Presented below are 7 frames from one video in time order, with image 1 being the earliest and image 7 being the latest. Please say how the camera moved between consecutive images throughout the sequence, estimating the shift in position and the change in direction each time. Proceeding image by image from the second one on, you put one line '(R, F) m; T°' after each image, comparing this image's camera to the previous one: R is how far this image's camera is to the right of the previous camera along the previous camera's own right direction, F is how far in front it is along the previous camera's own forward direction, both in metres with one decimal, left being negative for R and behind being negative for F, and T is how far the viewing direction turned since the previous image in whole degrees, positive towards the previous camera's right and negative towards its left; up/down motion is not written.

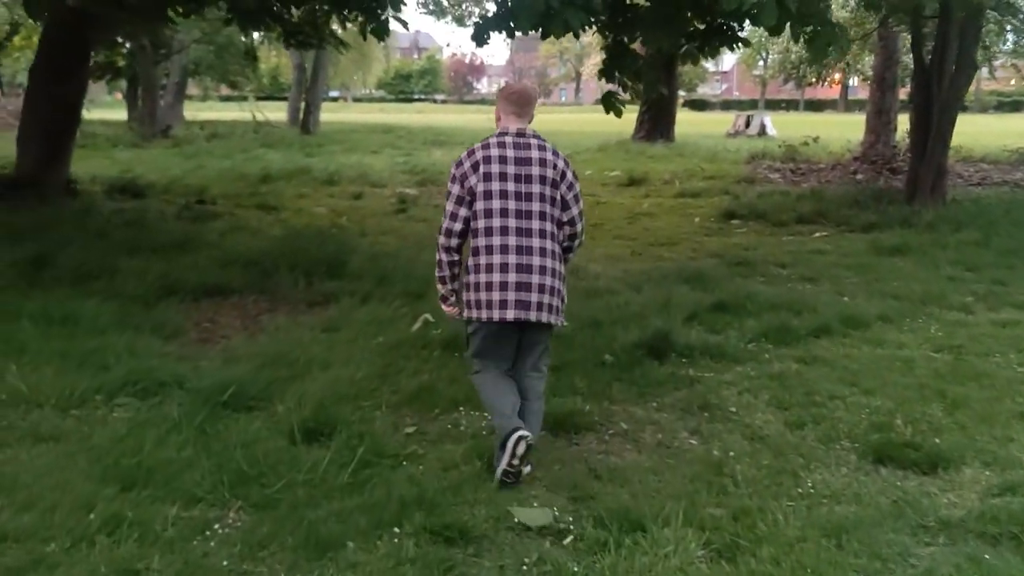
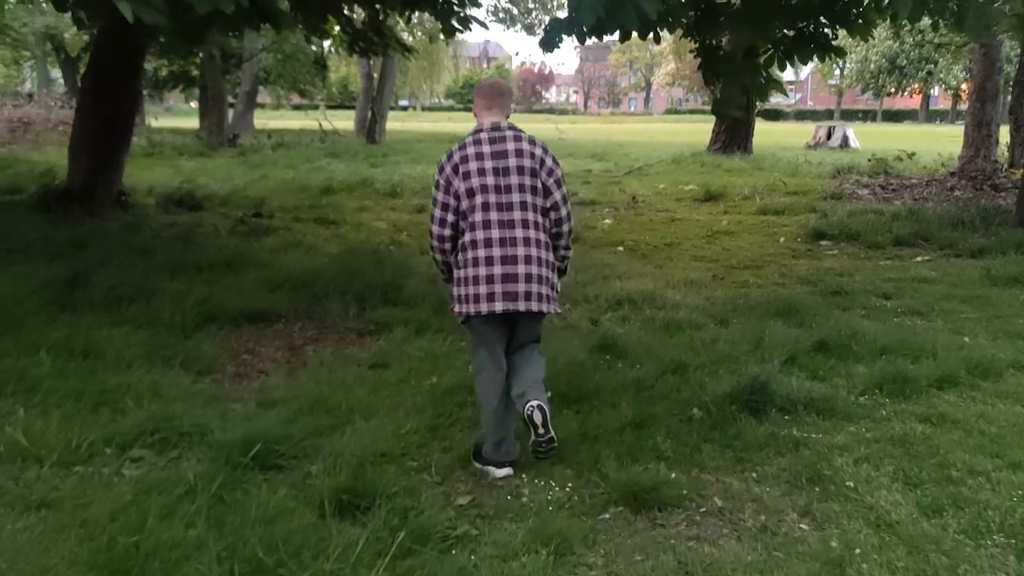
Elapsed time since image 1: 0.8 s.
(0.0, +0.8) m; -4°
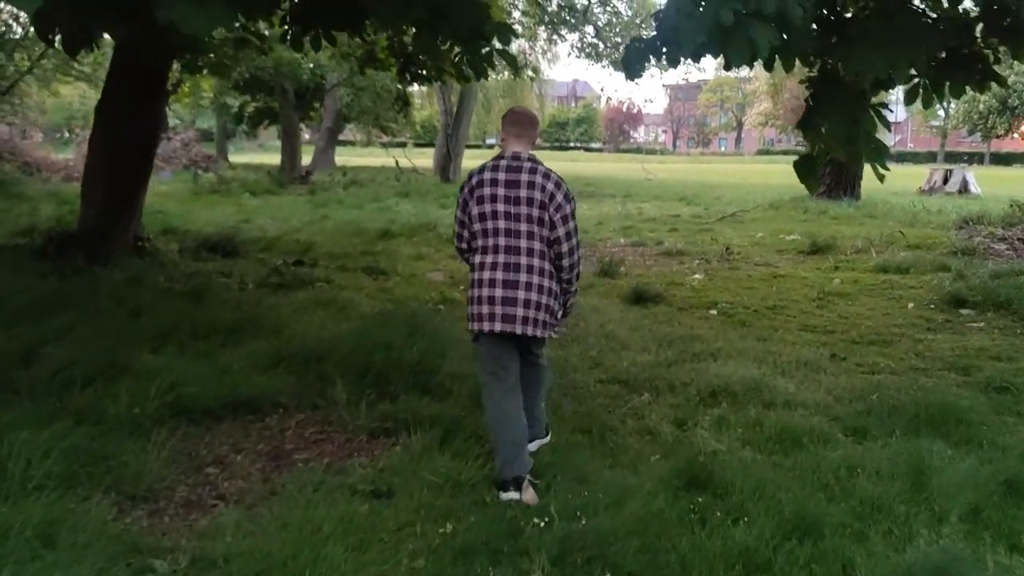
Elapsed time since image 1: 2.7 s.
(+0.1, +1.7) m; -5°
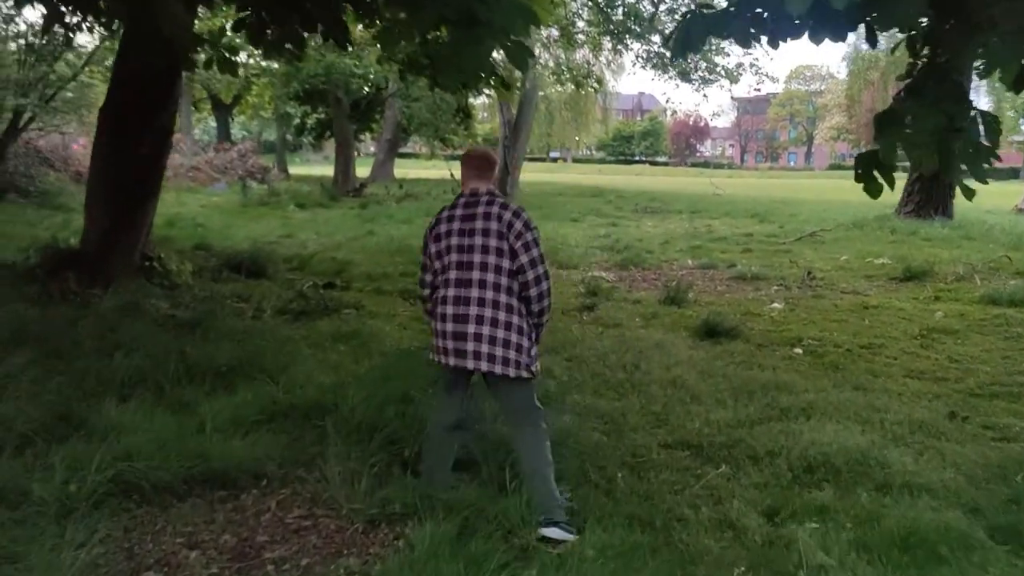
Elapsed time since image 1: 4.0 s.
(+0.1, +1.2) m; -4°
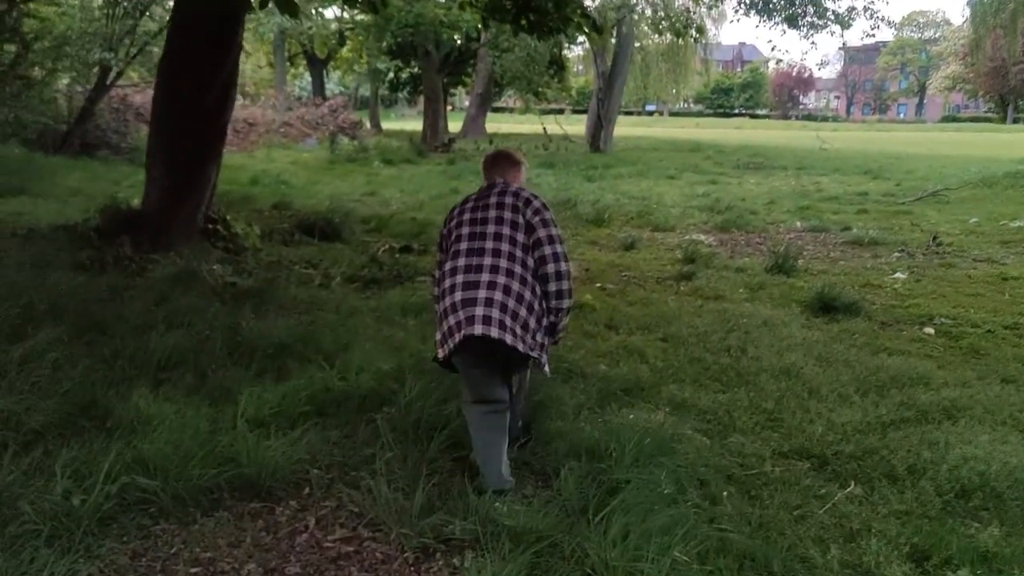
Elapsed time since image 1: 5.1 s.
(0.0, +0.8) m; -5°
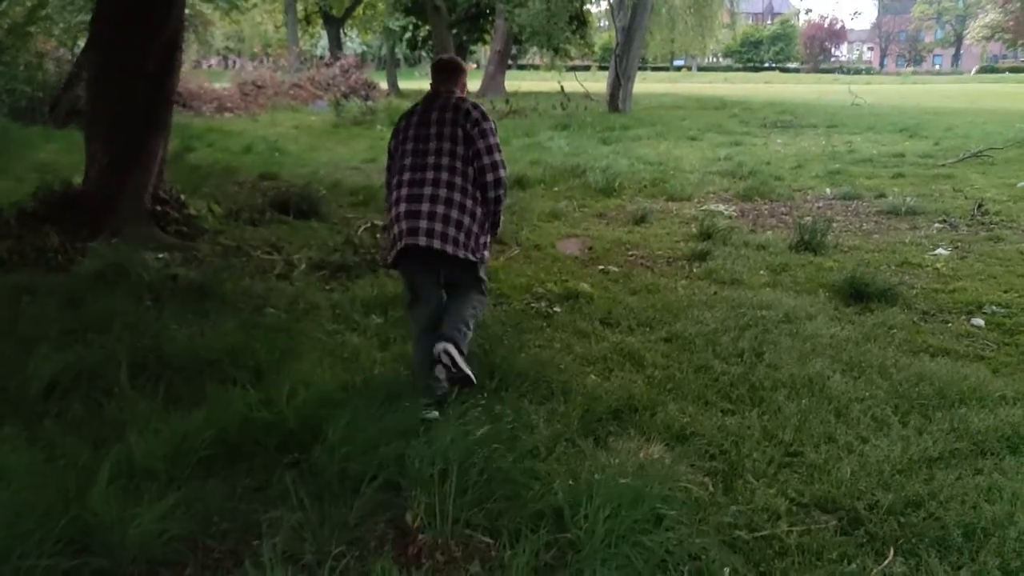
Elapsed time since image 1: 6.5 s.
(+0.3, +0.9) m; -2°
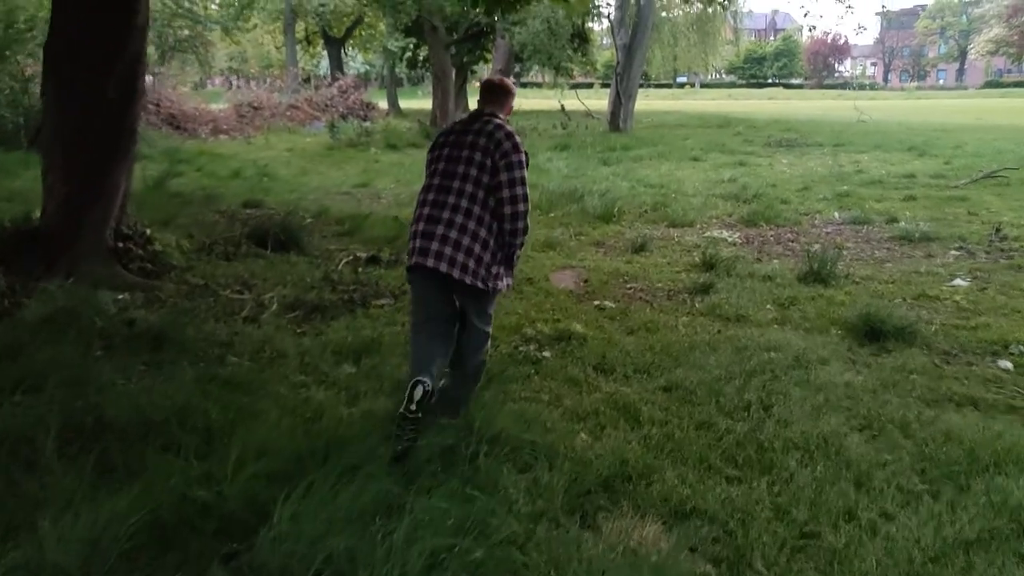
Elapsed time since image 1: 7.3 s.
(+0.1, +0.5) m; 0°
